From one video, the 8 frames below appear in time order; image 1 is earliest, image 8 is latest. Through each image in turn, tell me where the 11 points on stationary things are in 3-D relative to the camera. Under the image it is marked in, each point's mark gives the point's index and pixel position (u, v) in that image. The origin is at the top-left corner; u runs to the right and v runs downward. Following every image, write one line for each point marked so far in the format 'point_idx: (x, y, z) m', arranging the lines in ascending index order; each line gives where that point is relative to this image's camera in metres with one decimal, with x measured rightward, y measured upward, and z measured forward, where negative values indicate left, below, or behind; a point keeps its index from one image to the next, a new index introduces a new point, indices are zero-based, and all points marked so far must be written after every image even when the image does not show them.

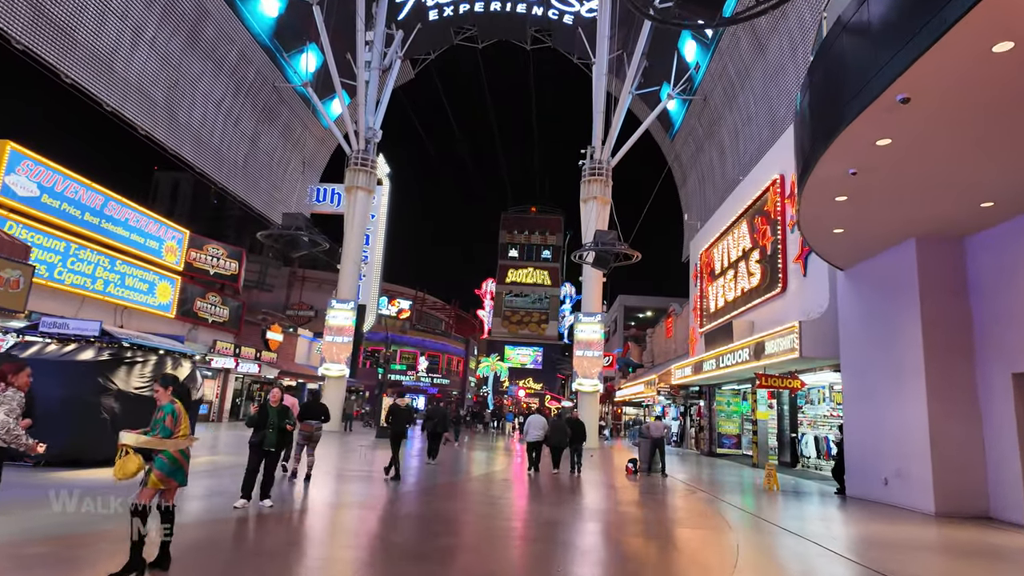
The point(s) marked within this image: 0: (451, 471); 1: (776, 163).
0: (-1.4, -4.5, +14.6) m
1: (+6.7, +3.2, +14.9) m
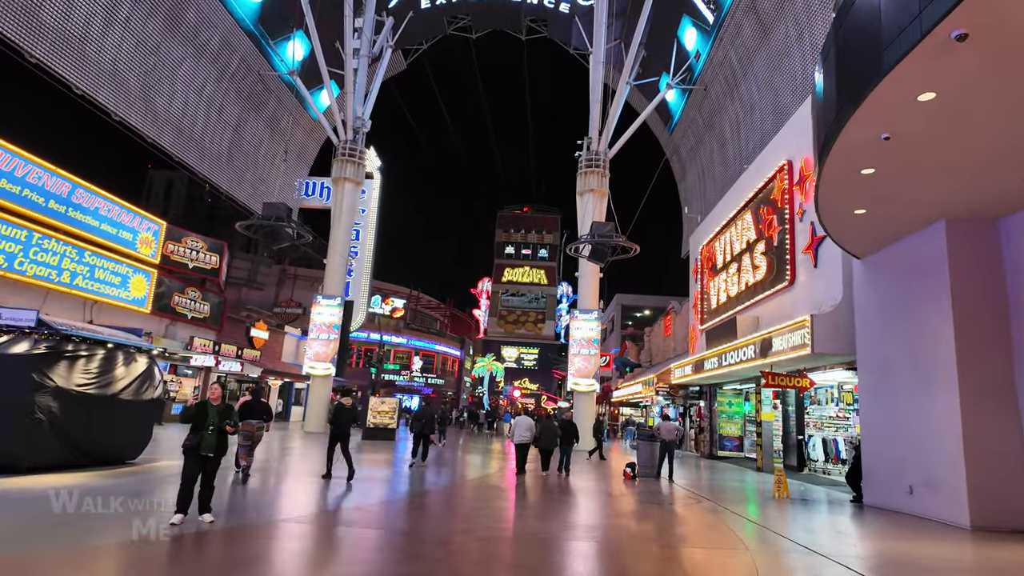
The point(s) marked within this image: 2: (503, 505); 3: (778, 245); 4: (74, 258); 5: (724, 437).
0: (-1.6, -4.3, +13.7) m
1: (+6.5, +3.4, +14.0) m
2: (-0.1, -3.5, +9.5) m
3: (+6.3, +1.0, +14.0) m
4: (-11.6, +0.8, +15.8) m
5: (+7.1, -5.0, +19.9) m
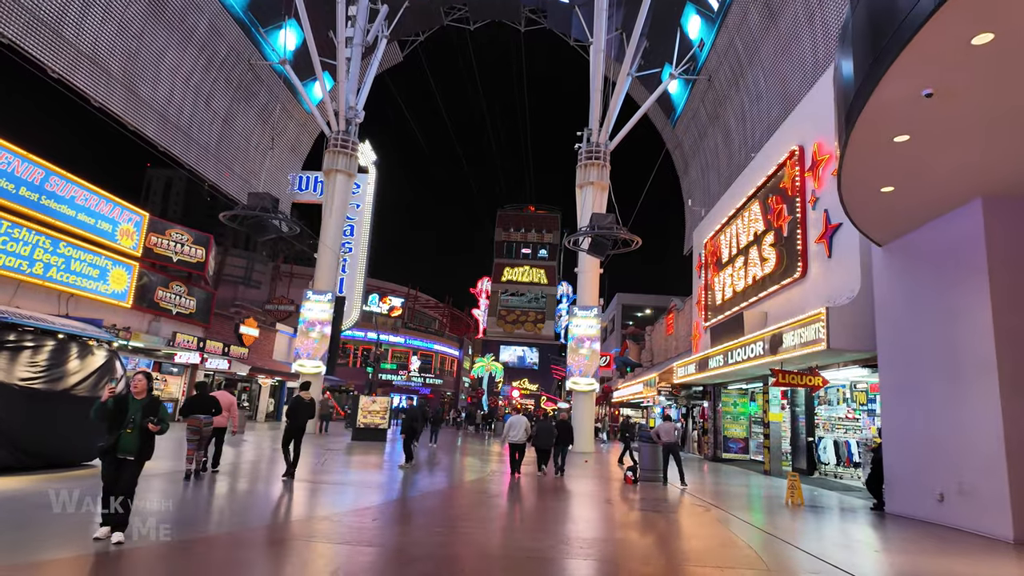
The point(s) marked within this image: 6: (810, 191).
0: (-1.8, -4.1, +12.9) m
1: (+6.4, +3.5, +13.2) m
2: (-0.2, -3.3, +8.7) m
3: (+6.2, +1.2, +13.3) m
4: (-11.8, +1.0, +15.0) m
5: (+7.0, -4.9, +19.1) m
6: (+6.2, +2.0, +12.4) m
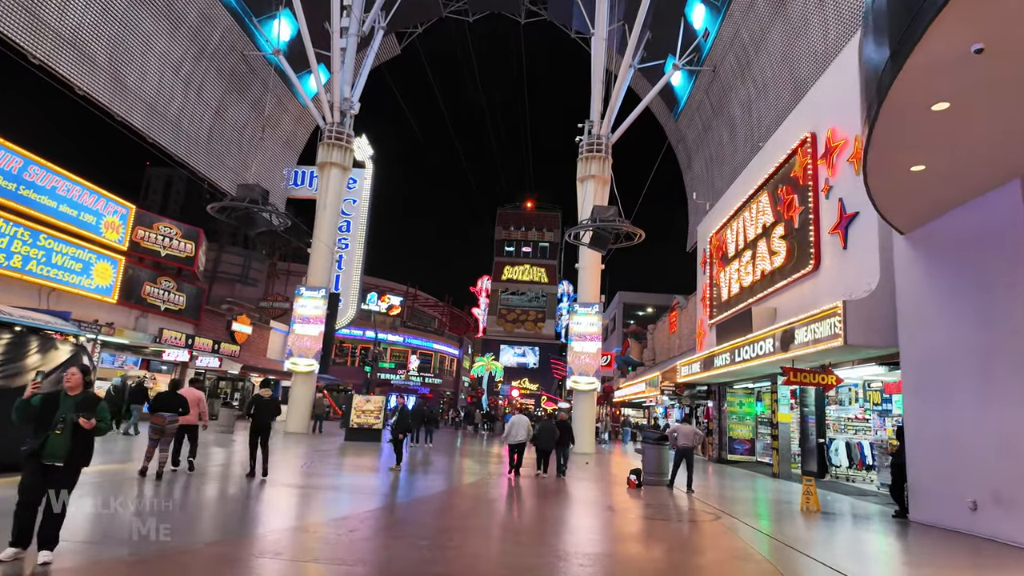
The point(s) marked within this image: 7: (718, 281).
0: (-1.8, -4.0, +12.3) m
1: (+6.4, +3.6, +12.6) m
2: (-0.3, -3.2, +8.1) m
3: (+6.1, +1.3, +12.7) m
4: (-11.8, +1.2, +14.4) m
5: (+6.9, -4.7, +18.5) m
6: (+6.2, +2.2, +11.8) m
7: (+6.2, +0.2, +17.9) m
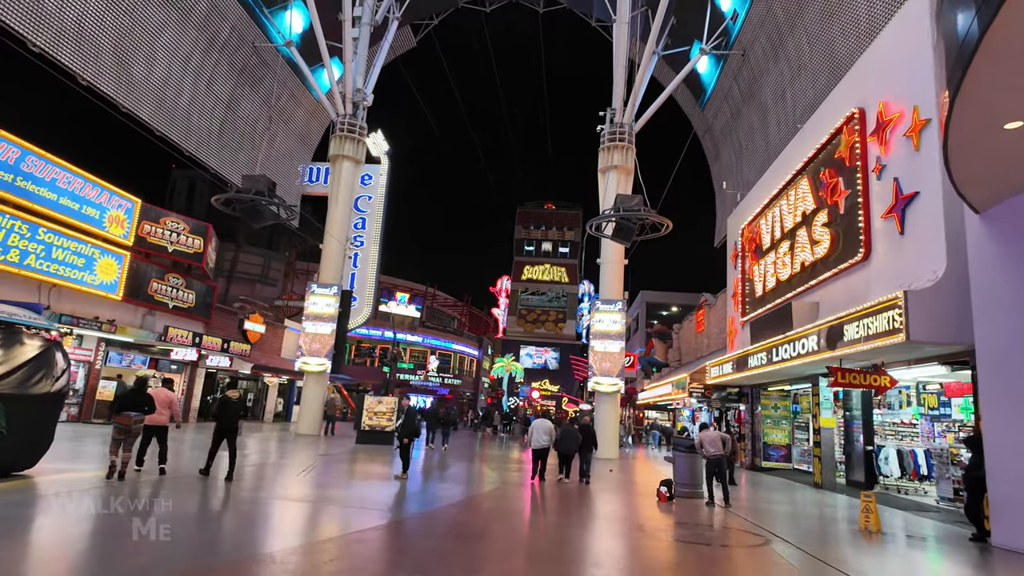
0: (-1.5, -3.9, +11.4) m
1: (+6.7, +3.8, +11.4) m
2: (-0.1, -3.0, +7.1) m
3: (+6.4, +1.5, +11.5) m
4: (-11.4, +1.3, +13.9) m
5: (+7.5, -4.6, +17.3) m
6: (+6.5, +2.3, +10.6) m
7: (+6.7, +0.4, +16.7) m
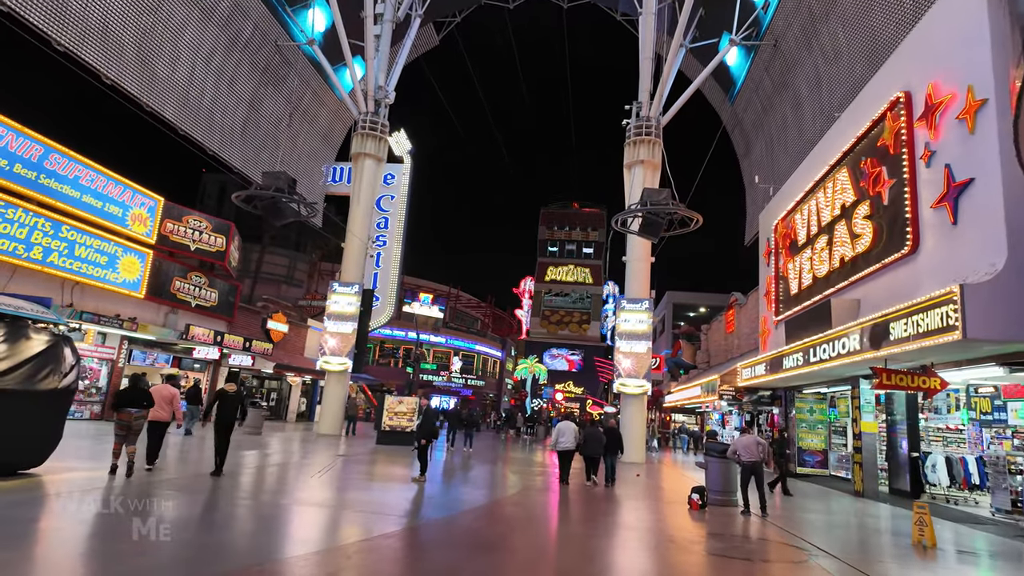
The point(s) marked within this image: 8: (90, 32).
0: (-1.1, -3.8, +11.0) m
1: (+7.1, +3.9, +10.7) m
2: (+0.2, -2.9, +6.7) m
3: (+6.9, +1.6, +10.8) m
4: (-10.9, +1.3, +13.9) m
5: (+8.1, -4.5, +16.5) m
6: (+6.8, +2.4, +9.9) m
7: (+7.3, +0.4, +16.0) m
8: (-11.3, +6.8, +15.9) m
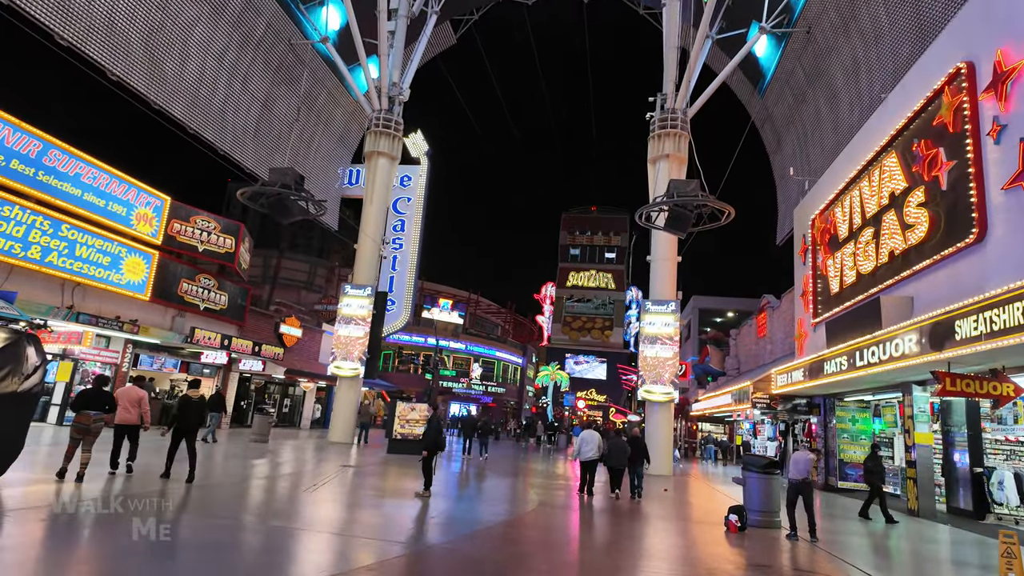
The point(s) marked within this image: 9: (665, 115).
0: (-0.8, -3.7, +10.0) m
1: (+7.3, +3.9, +9.6) m
2: (+0.3, -2.8, +5.7) m
3: (+7.1, +1.6, +9.6) m
4: (-10.5, +1.3, +13.4) m
5: (+8.6, -4.5, +15.2) m
6: (+7.0, +2.5, +8.8) m
7: (+7.8, +0.4, +14.8) m
8: (-10.9, +6.8, +15.5) m
9: (+5.0, +5.7, +19.5) m
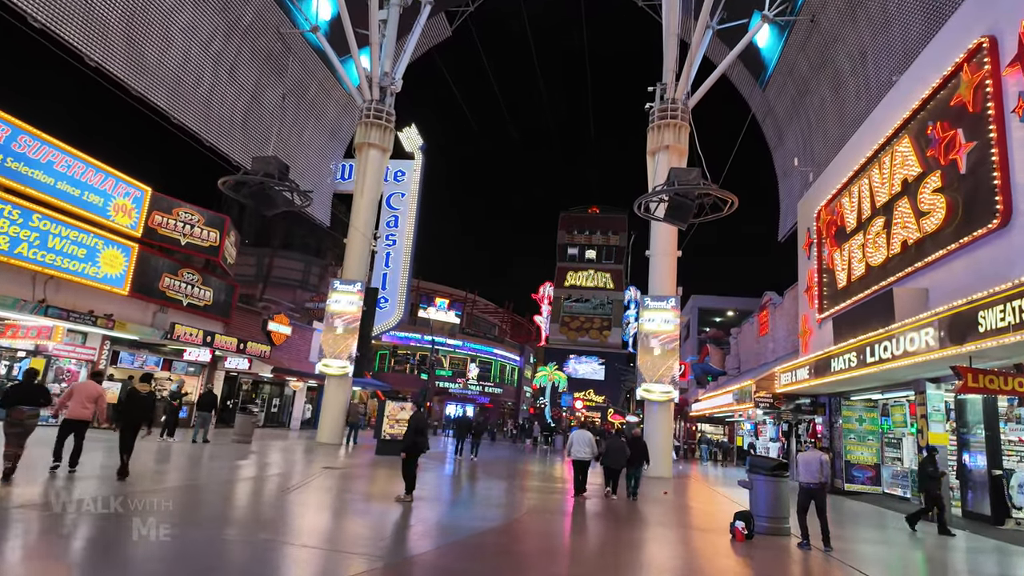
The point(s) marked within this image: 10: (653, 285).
0: (-1.0, -3.6, +9.4) m
1: (+7.2, +4.1, +9.0) m
2: (+0.1, -2.7, +5.1) m
3: (+6.9, +1.8, +9.0) m
4: (-10.7, +1.5, +12.8) m
5: (+8.4, -4.4, +14.6) m
6: (+6.9, +2.6, +8.2) m
7: (+7.6, +0.6, +14.2) m
8: (-11.1, +7.0, +14.9) m
9: (+4.8, +5.8, +18.9) m
10: (+4.6, +0.1, +19.4) m
